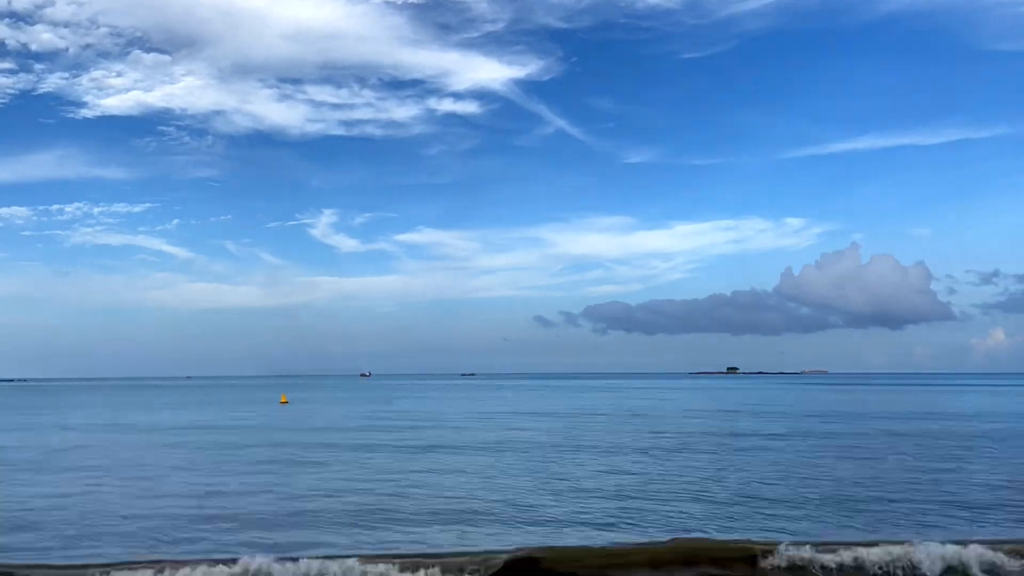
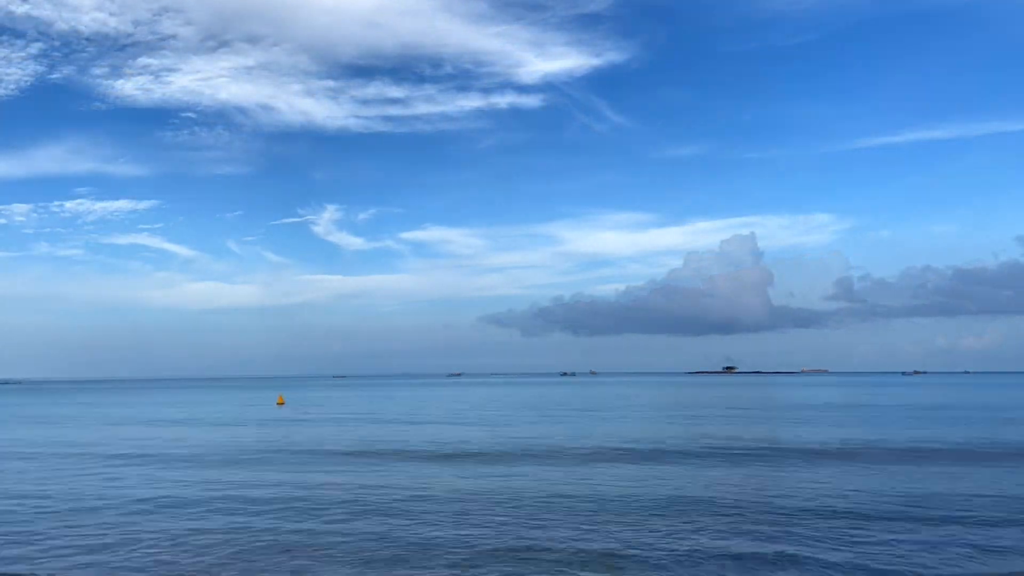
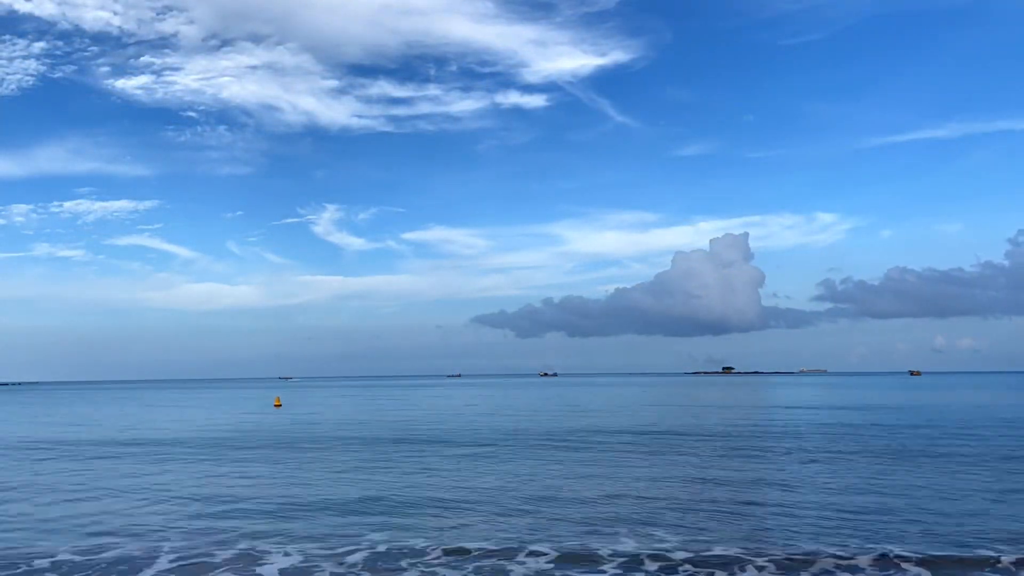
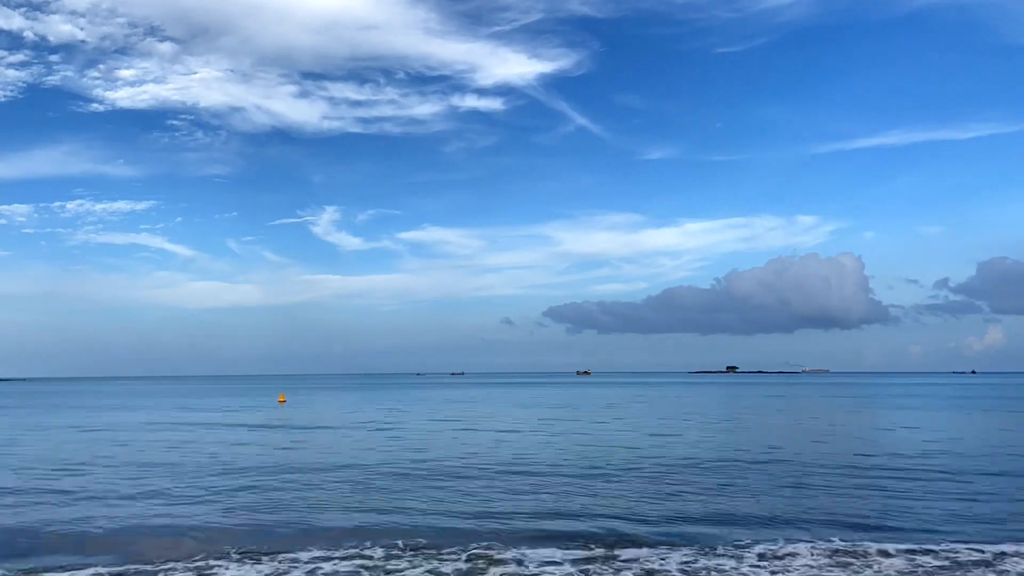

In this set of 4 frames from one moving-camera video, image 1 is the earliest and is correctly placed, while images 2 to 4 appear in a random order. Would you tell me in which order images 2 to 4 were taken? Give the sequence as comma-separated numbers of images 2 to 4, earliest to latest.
4, 2, 3
